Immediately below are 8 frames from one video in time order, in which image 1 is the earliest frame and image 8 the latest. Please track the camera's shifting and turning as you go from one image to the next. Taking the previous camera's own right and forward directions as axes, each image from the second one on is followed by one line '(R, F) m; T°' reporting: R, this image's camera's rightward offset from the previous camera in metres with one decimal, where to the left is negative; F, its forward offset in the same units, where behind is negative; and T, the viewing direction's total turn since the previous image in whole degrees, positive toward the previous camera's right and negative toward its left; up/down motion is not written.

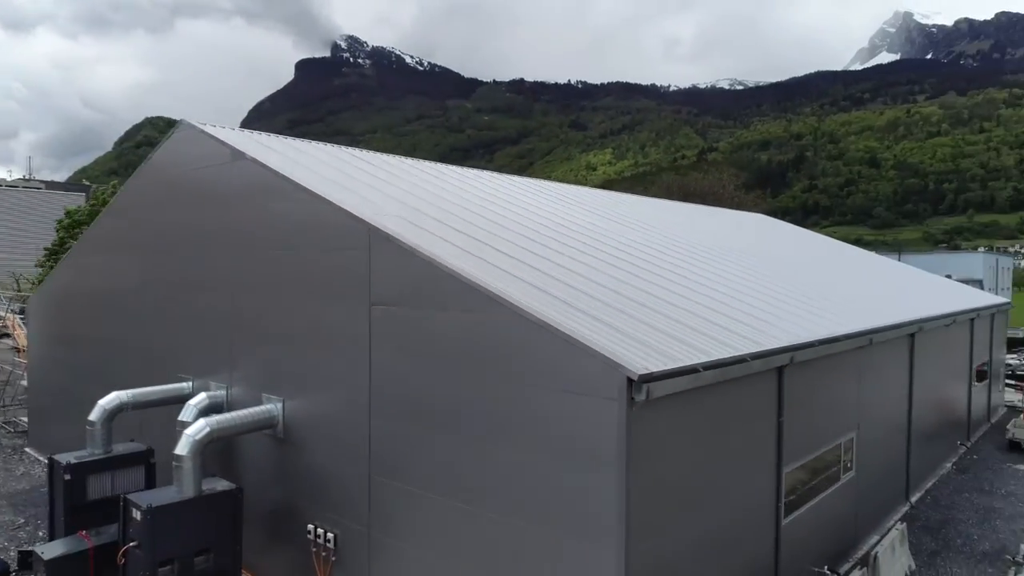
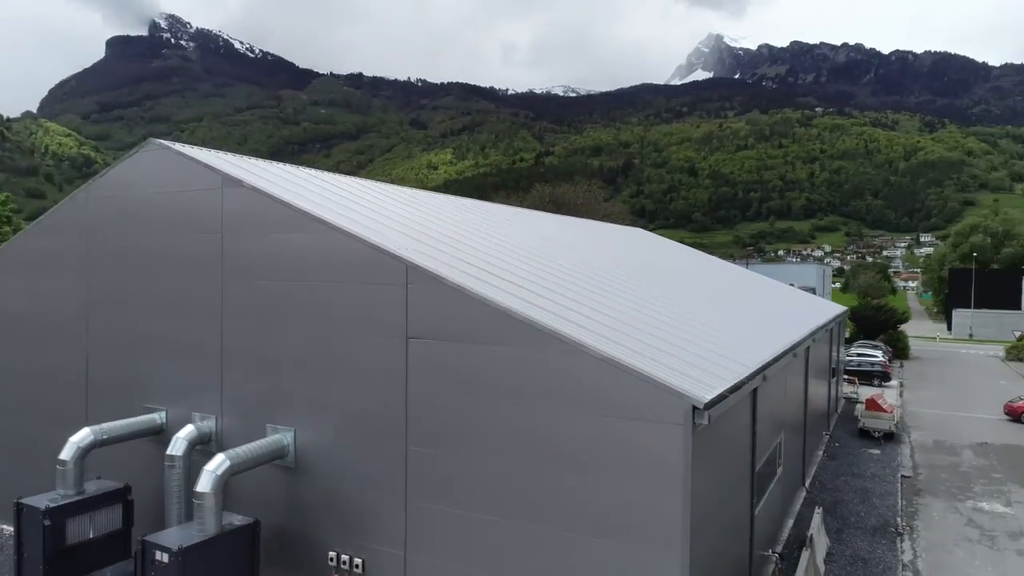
(-1.3, -0.3) m; +13°
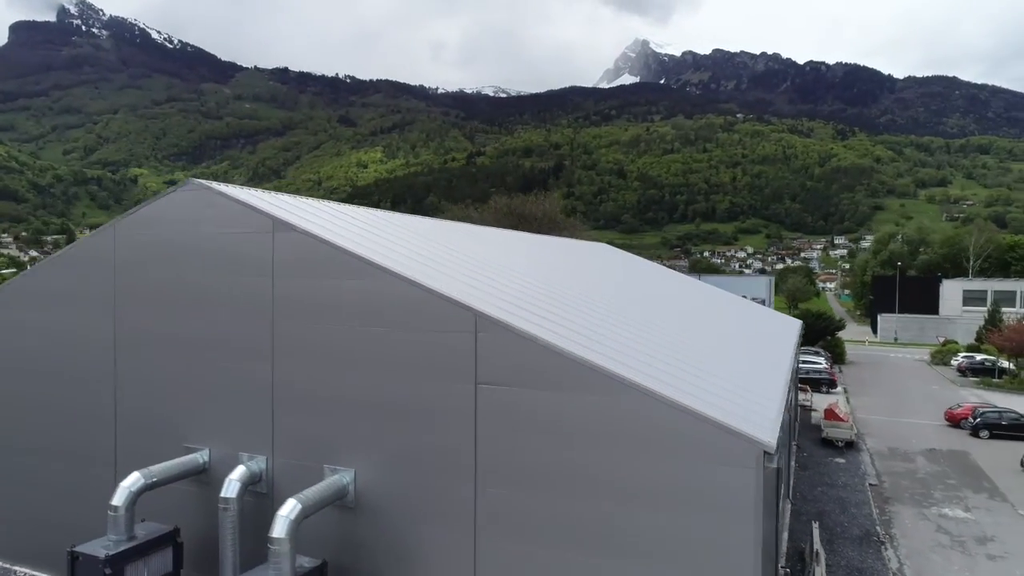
(-1.0, -0.2) m; +6°
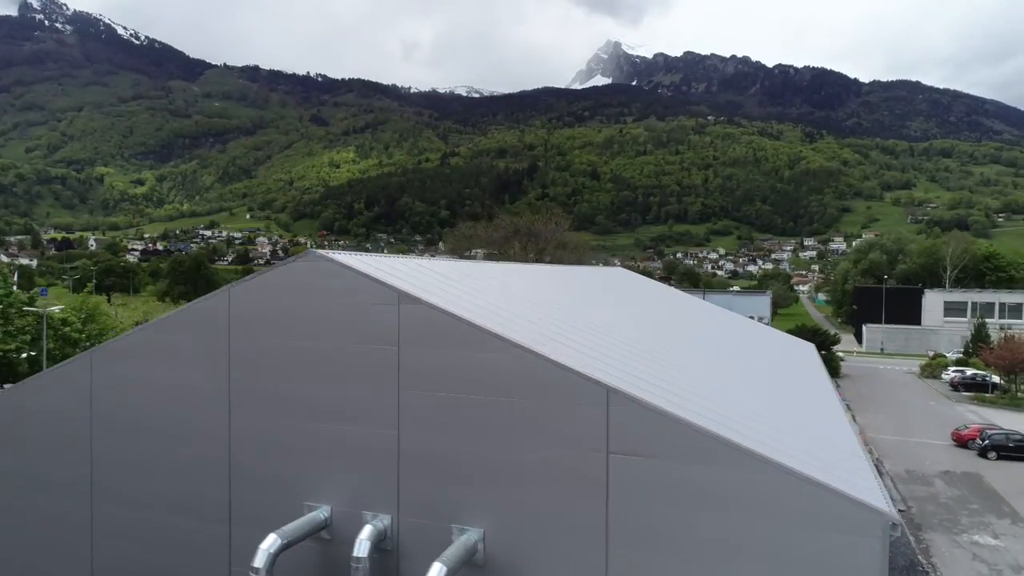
(-1.2, -0.4) m; +2°
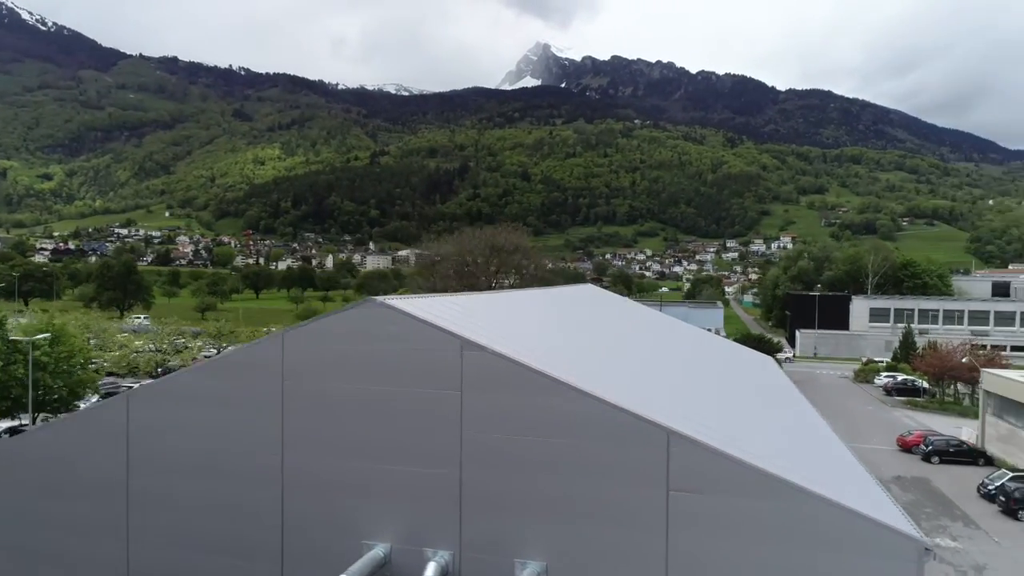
(-1.1, -0.4) m; +6°
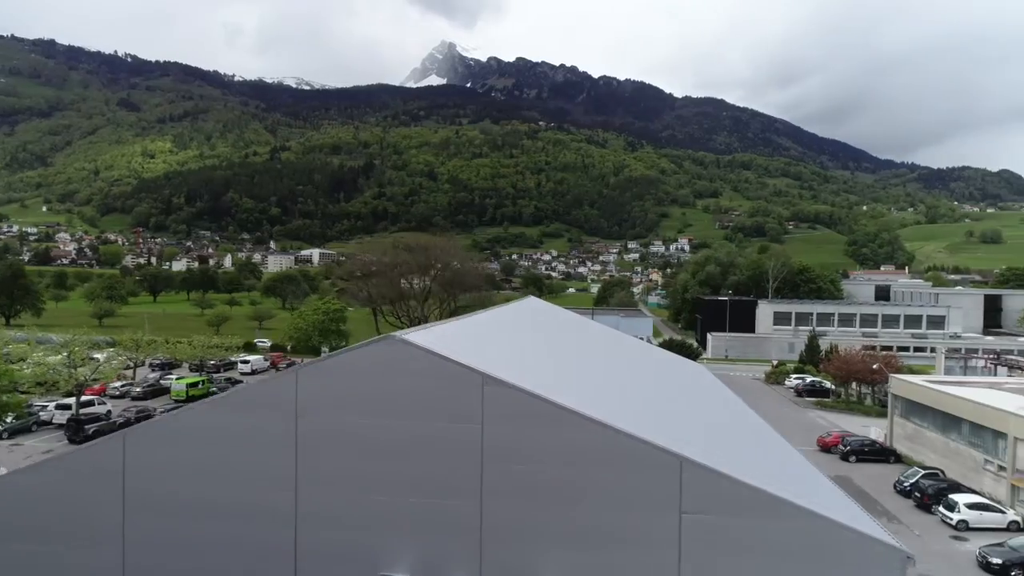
(-1.1, -0.3) m; +8°
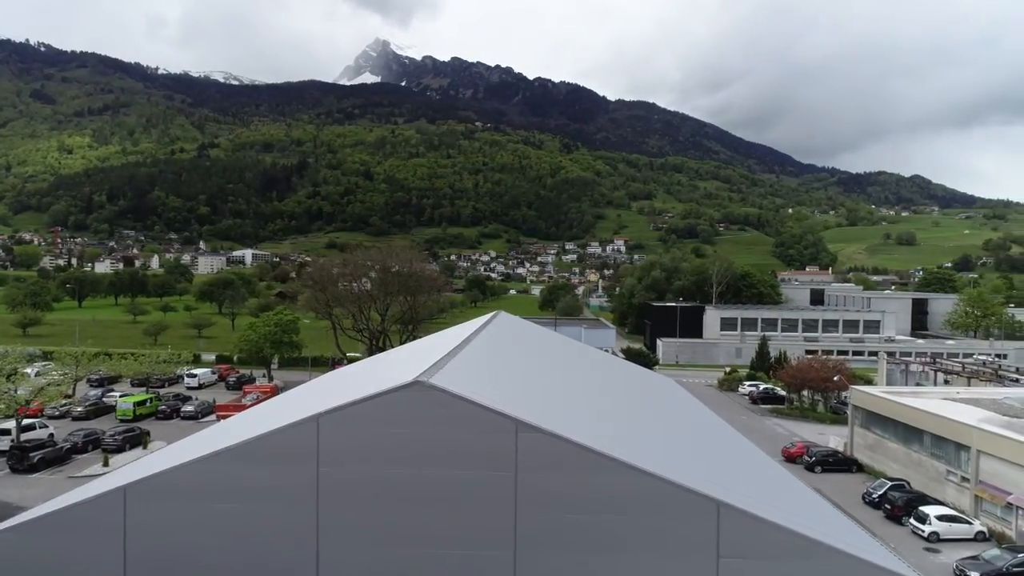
(-0.9, +0.2) m; +5°
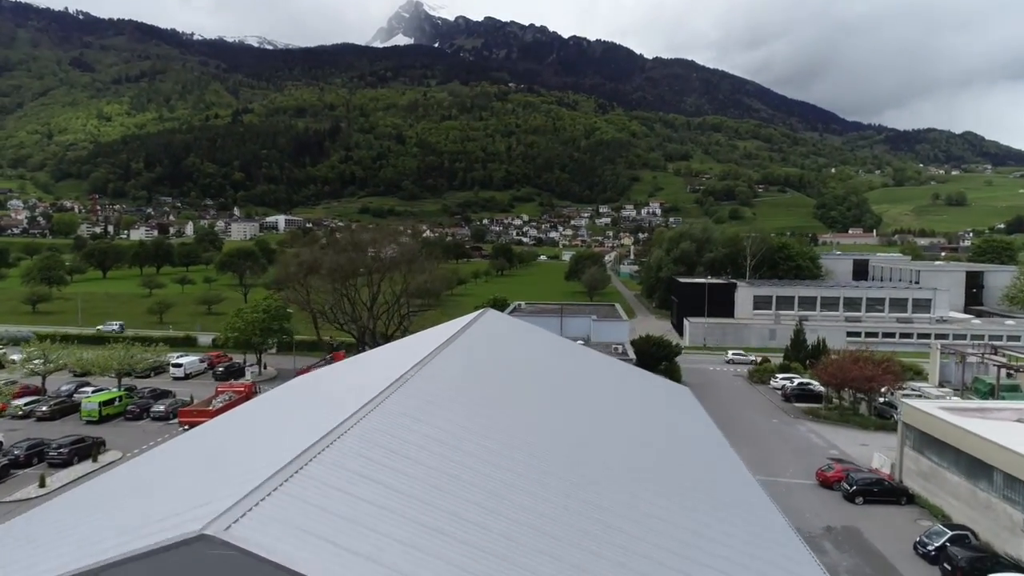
(+1.1, +2.7) m; -3°
